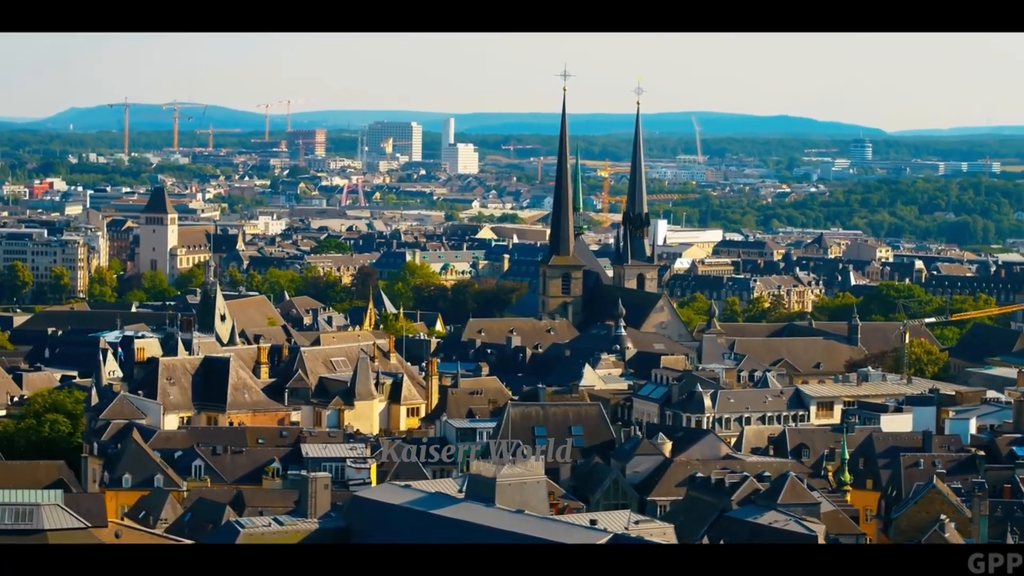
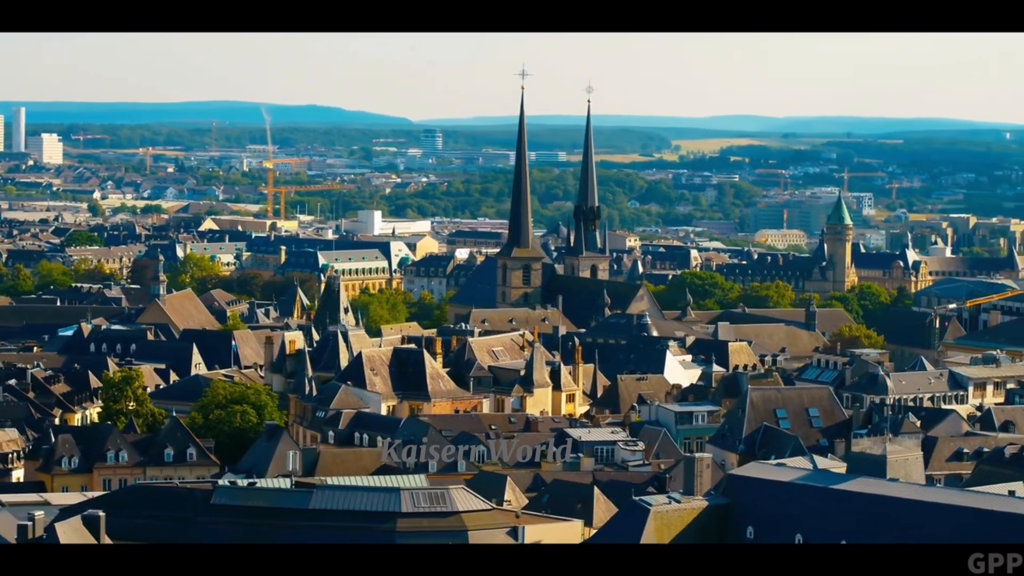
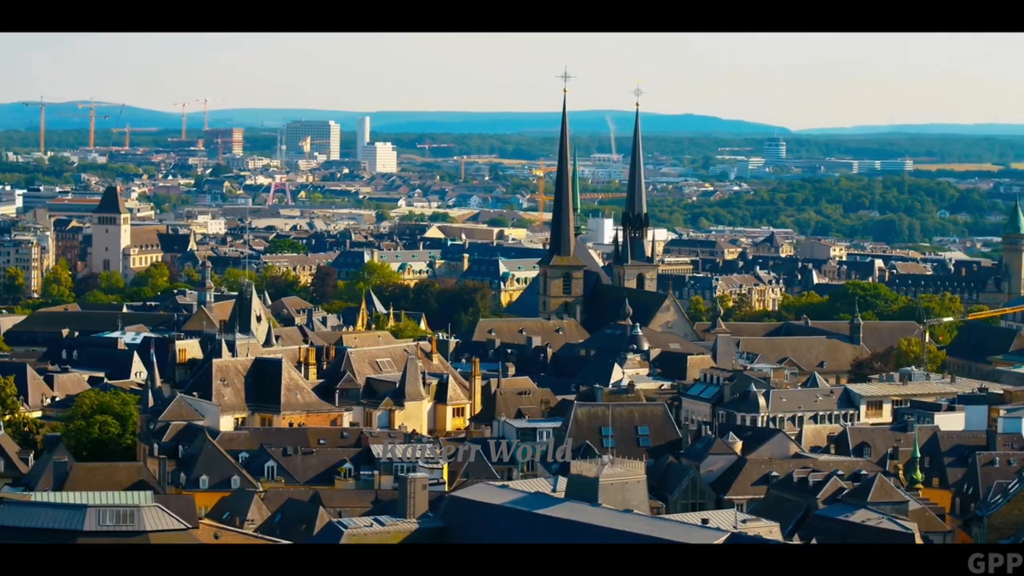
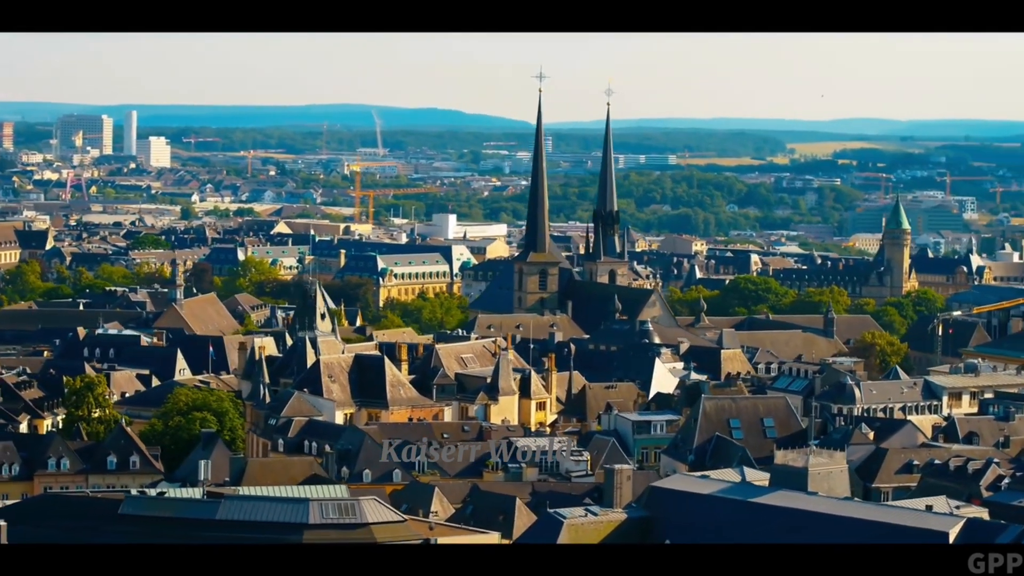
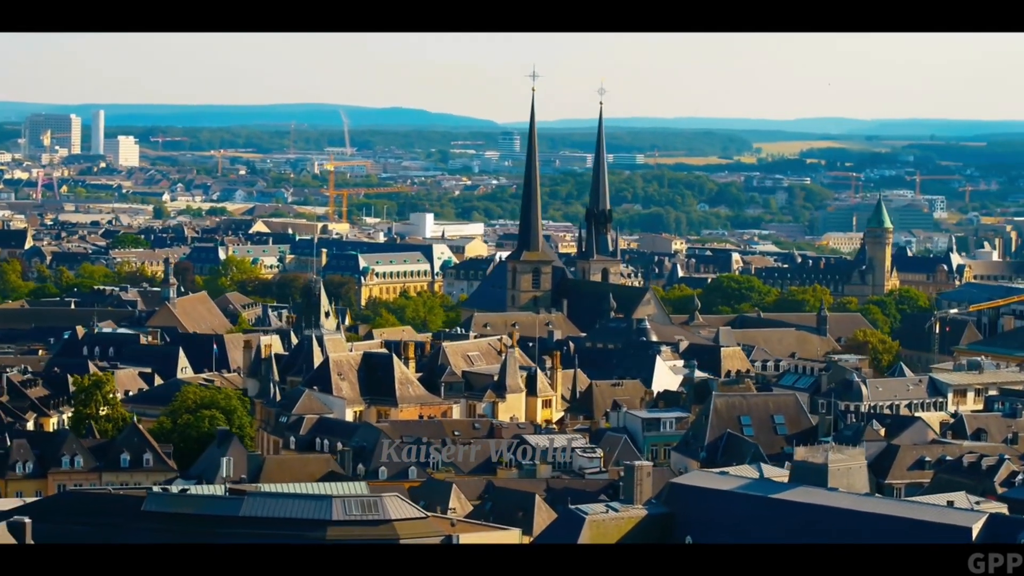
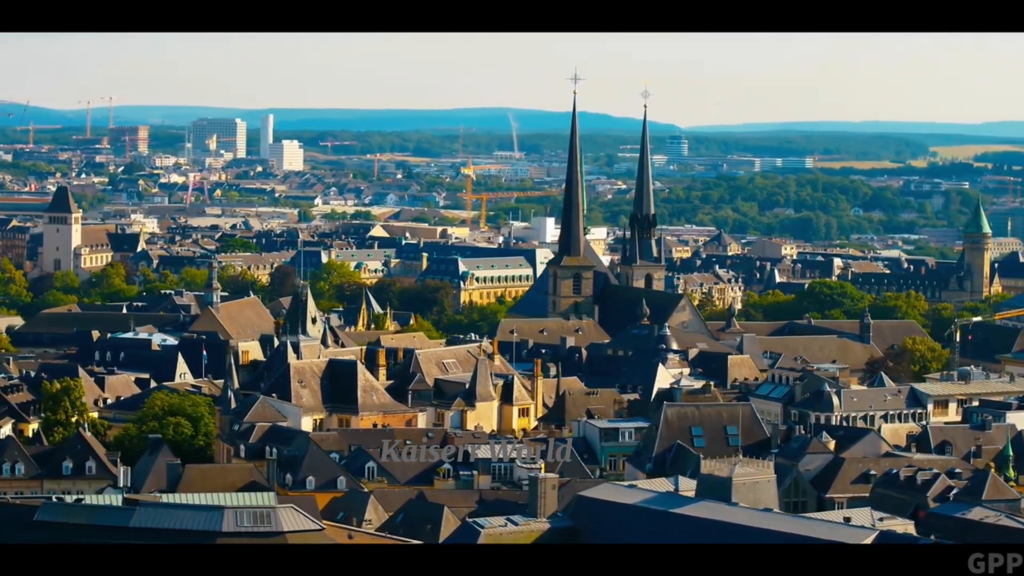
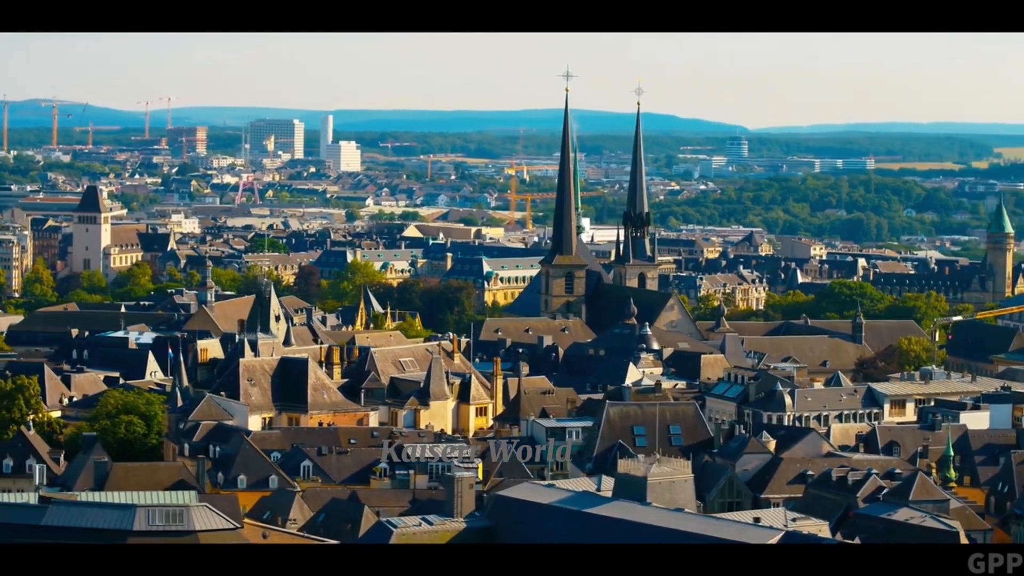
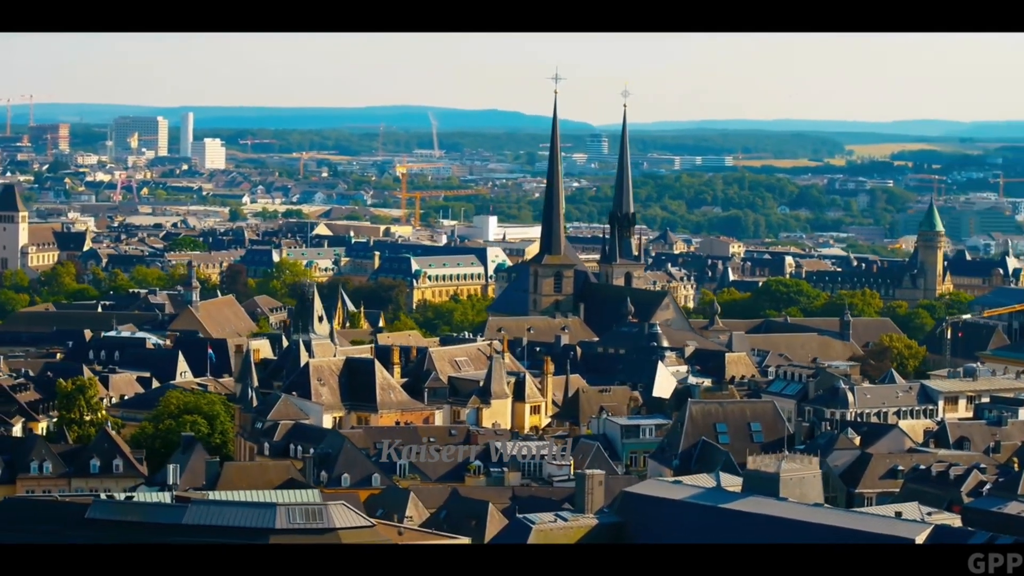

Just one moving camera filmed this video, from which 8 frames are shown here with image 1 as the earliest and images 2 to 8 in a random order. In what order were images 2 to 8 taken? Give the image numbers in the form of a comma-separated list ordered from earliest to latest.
3, 7, 6, 8, 4, 5, 2
